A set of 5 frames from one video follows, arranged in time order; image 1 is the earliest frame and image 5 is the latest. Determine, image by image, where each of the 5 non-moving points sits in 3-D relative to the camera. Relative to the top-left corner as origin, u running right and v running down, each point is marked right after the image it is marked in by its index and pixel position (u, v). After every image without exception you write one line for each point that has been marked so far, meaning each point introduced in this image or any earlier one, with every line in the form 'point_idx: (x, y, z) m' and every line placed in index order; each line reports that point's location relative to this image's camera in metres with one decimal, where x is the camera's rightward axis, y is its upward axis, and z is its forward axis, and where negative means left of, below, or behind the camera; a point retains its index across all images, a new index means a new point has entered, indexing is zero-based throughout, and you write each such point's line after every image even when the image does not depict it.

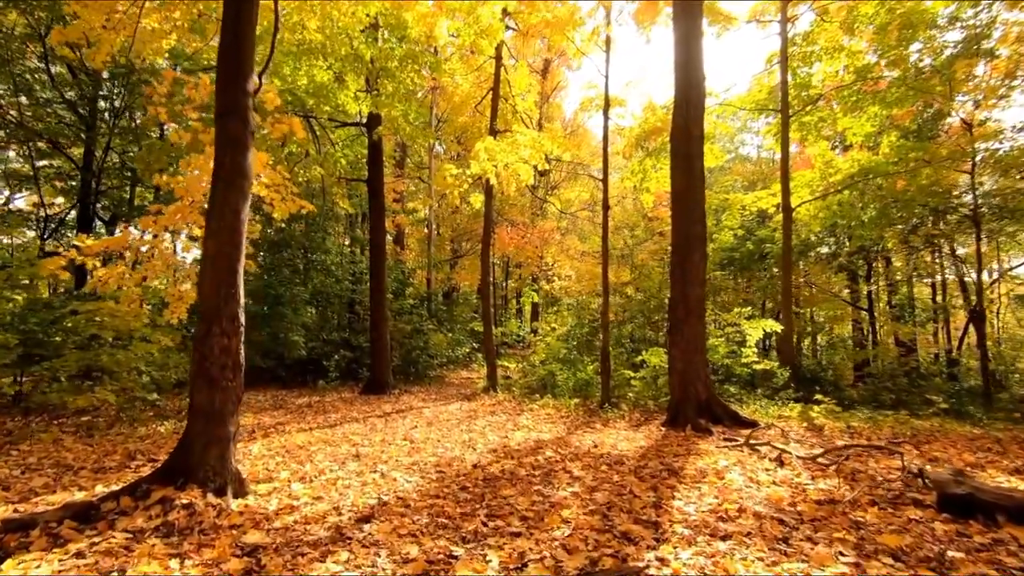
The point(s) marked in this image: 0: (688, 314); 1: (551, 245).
0: (+2.8, -0.4, +7.8) m
1: (+1.3, +1.4, +16.6) m
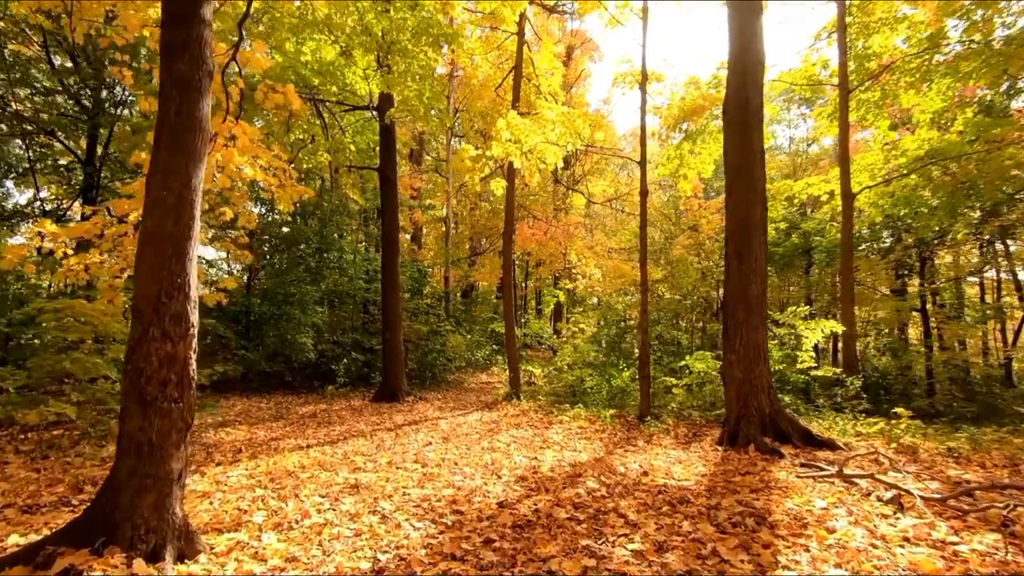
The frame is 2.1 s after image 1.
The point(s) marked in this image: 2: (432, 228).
0: (+3.2, -0.4, +6.6) m
1: (+2.0, +1.5, +15.5) m
2: (-3.3, +2.4, +19.9) m
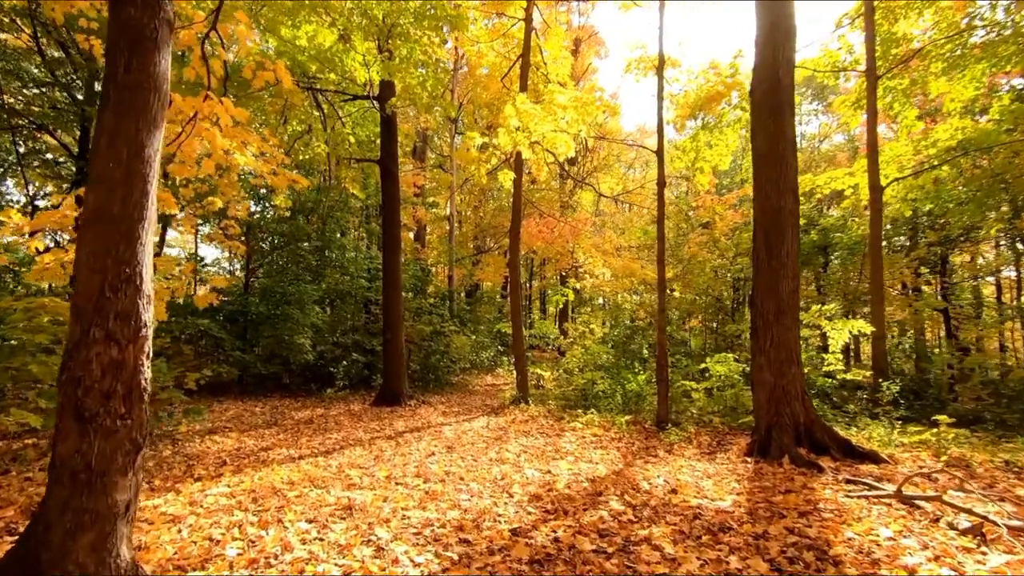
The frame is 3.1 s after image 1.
0: (+3.3, -0.3, +6.1) m
1: (+2.2, +1.5, +14.9) m
2: (-3.0, +2.5, +19.4) m
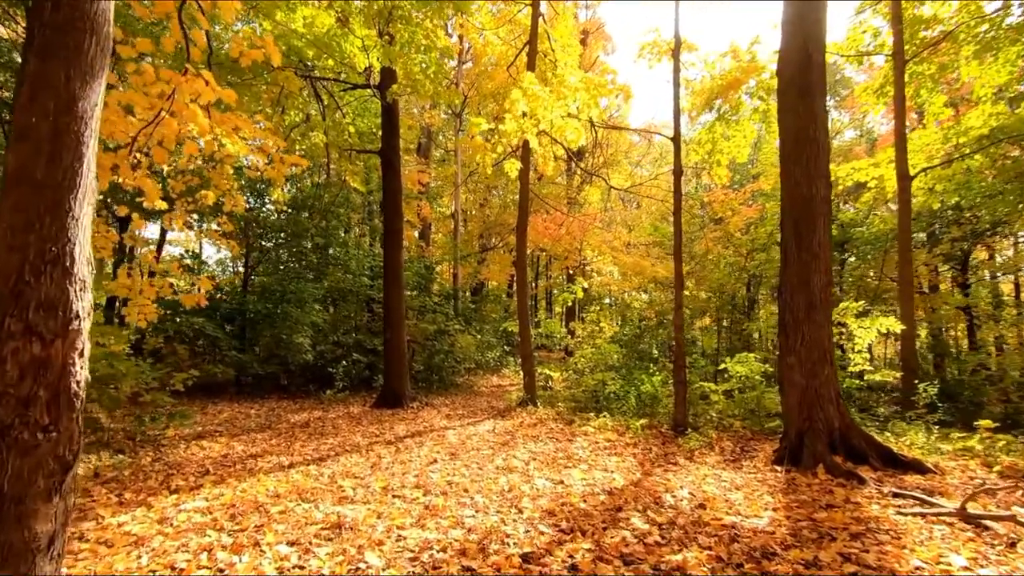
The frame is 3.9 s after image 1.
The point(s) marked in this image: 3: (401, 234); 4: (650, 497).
0: (+3.4, -0.3, +5.6) m
1: (+2.4, +1.6, +14.5) m
2: (-2.8, +2.5, +19.0) m
3: (-2.3, +1.1, +10.1) m
4: (+1.2, -1.9, +4.4) m
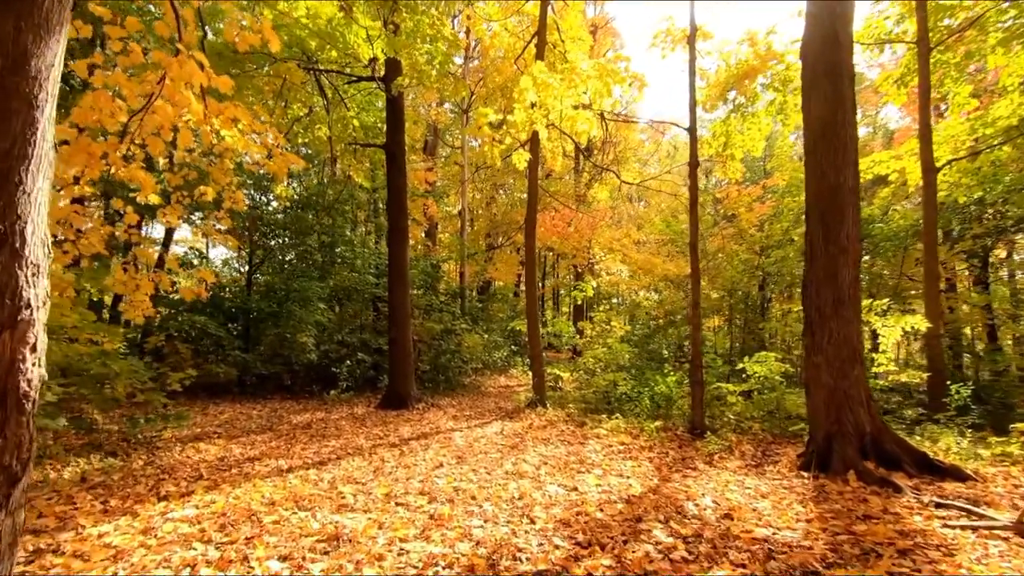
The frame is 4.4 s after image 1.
0: (+3.5, -0.2, +5.3) m
1: (+2.6, +1.6, +14.1) m
2: (-2.5, +2.5, +18.8) m
3: (-2.1, +1.2, +9.8) m
4: (+1.3, -1.8, +4.1) m
